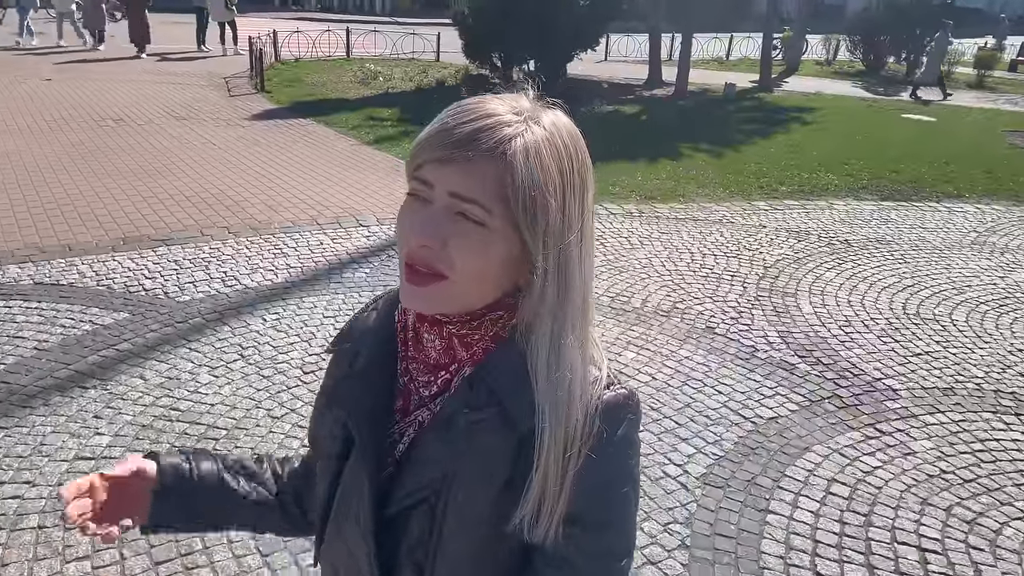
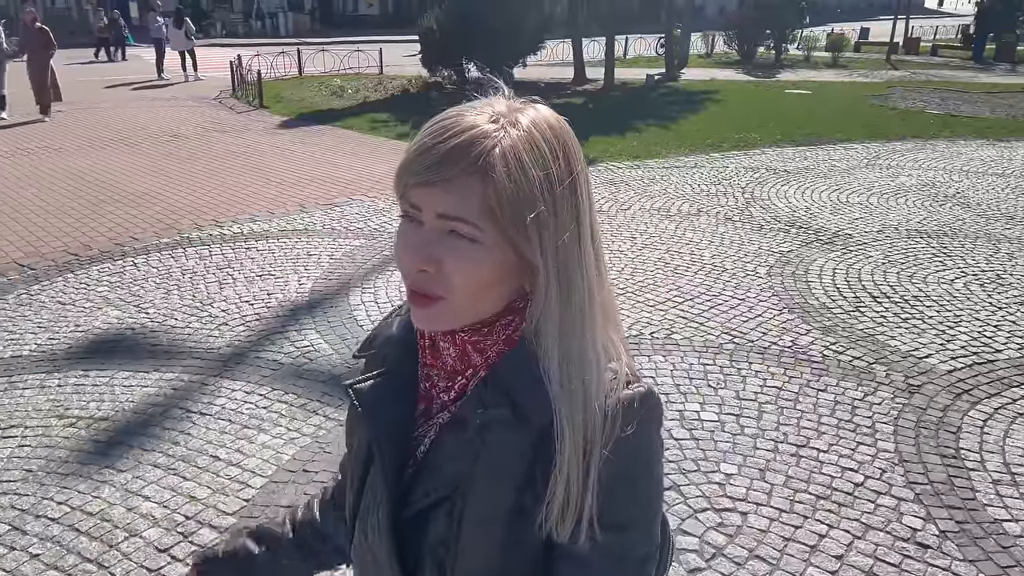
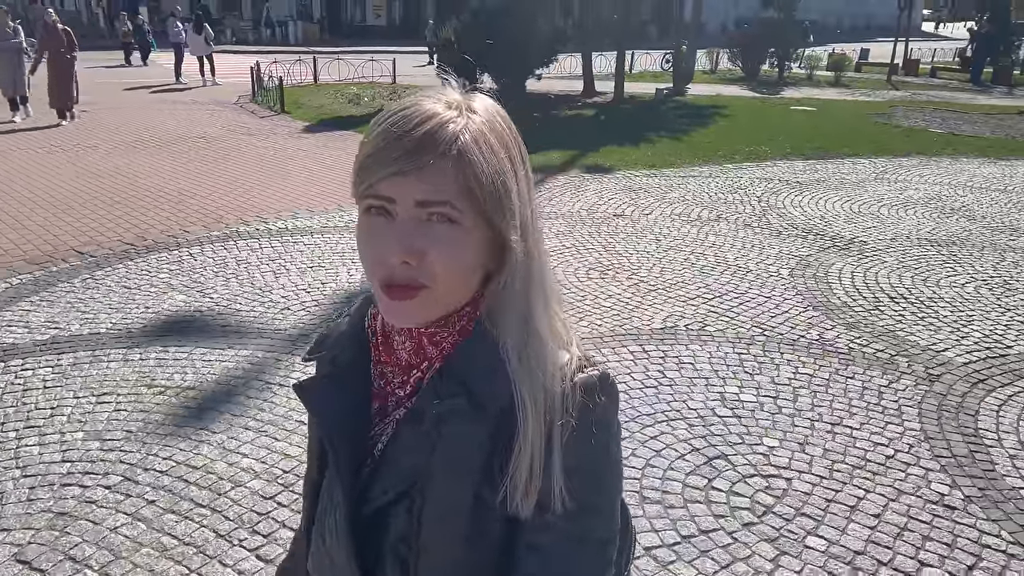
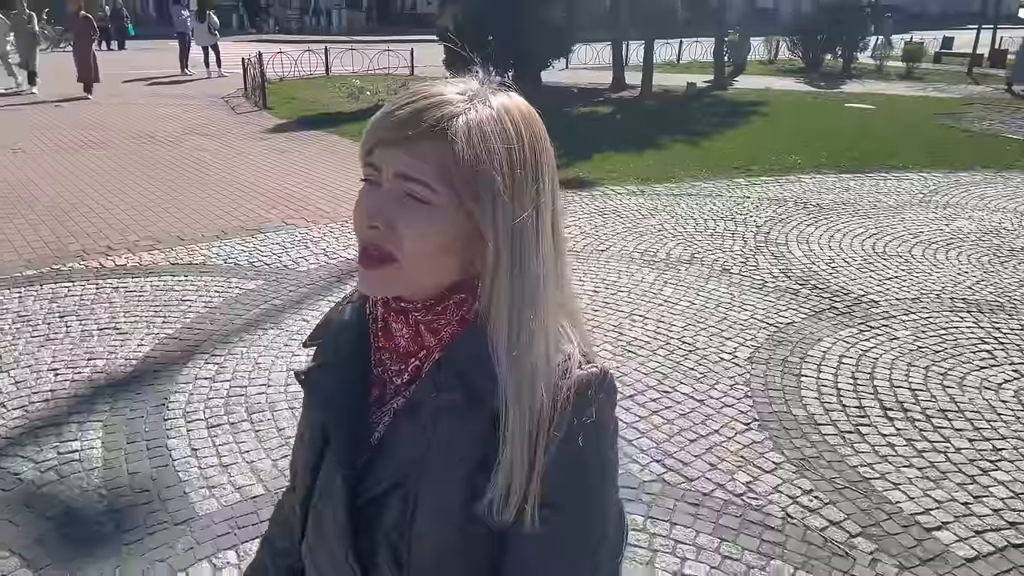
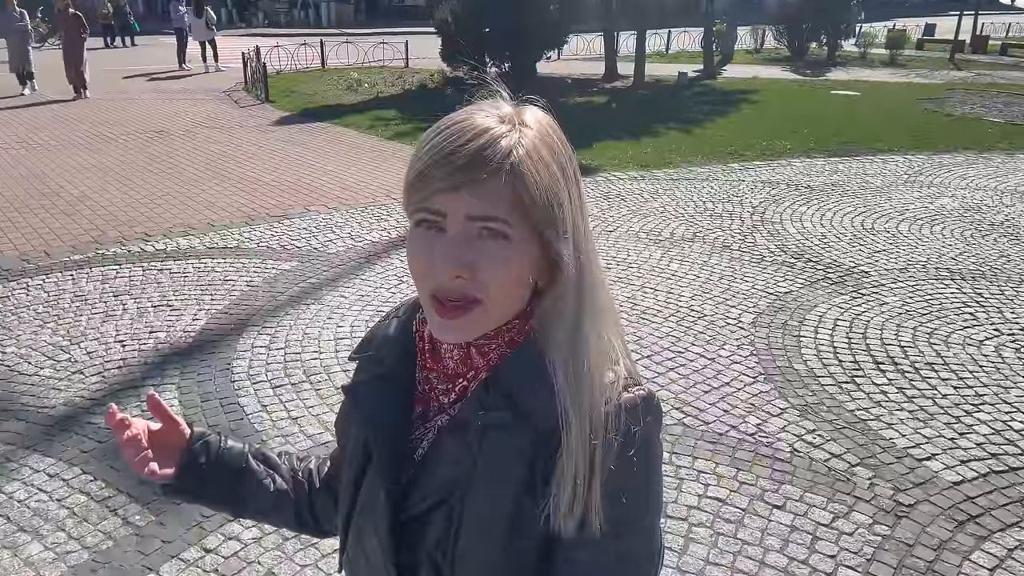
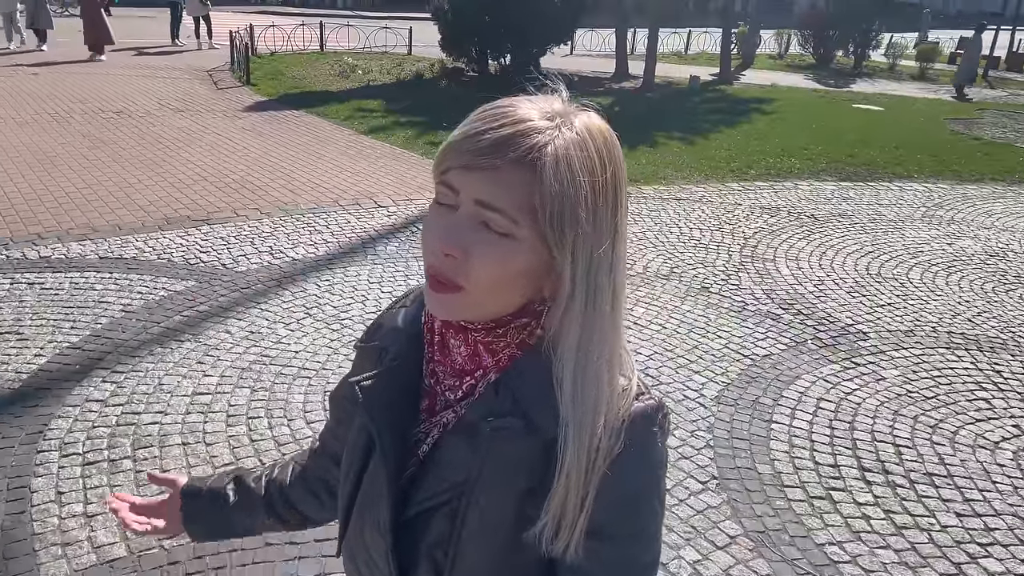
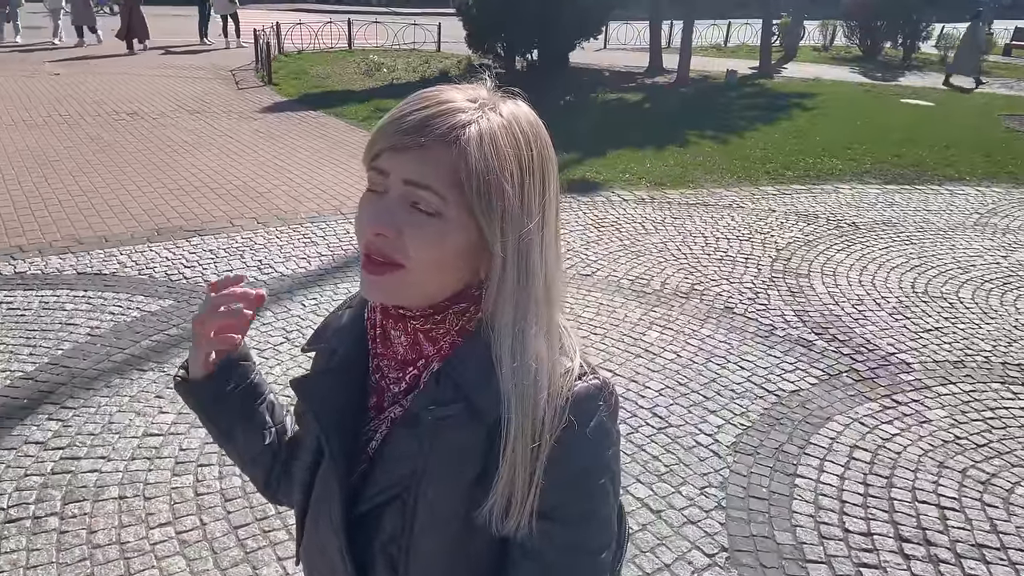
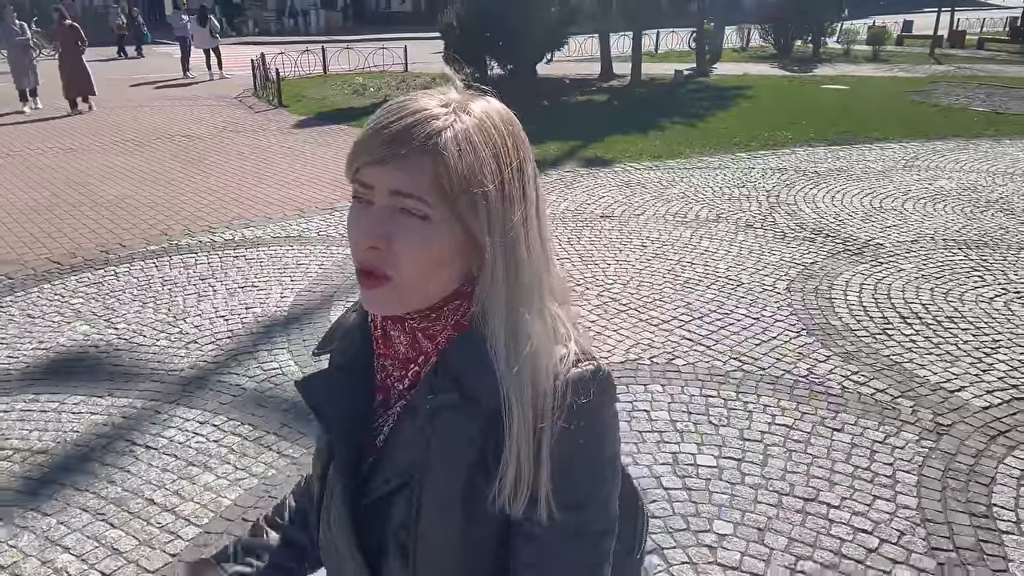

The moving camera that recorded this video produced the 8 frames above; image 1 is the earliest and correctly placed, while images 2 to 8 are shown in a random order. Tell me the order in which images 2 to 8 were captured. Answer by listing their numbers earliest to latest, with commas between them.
7, 6, 4, 5, 8, 2, 3
